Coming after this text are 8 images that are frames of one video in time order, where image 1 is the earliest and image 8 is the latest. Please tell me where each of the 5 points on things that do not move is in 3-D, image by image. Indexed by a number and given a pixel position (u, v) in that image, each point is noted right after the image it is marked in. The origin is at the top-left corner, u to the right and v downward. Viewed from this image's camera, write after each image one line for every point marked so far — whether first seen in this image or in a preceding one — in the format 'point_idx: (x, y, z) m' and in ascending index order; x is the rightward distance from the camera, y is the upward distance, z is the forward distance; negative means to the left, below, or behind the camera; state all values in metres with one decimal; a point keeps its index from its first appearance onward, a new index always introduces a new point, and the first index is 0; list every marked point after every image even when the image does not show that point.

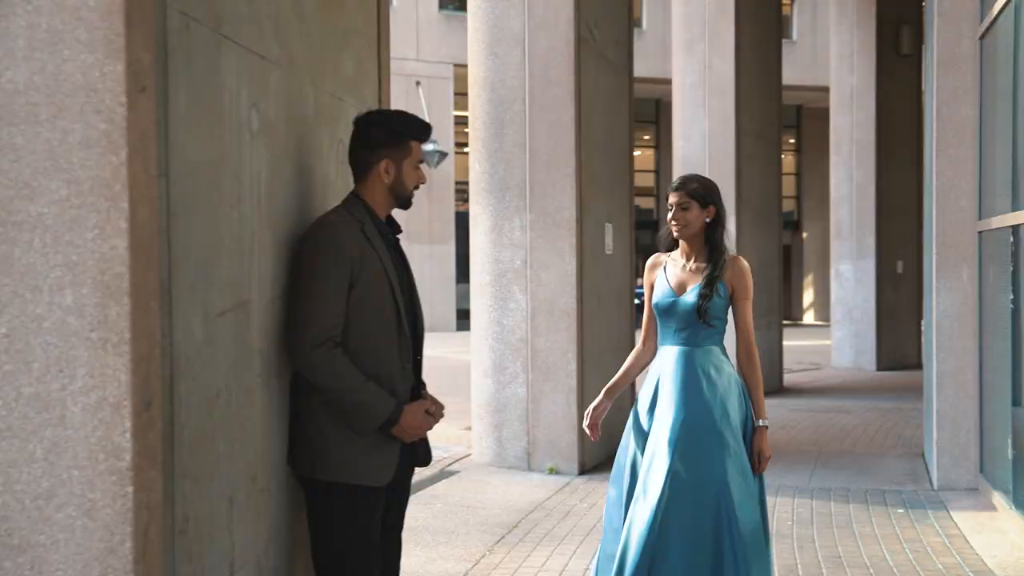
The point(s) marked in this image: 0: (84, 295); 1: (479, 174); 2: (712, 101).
0: (-0.8, 0.0, +2.1) m
1: (-0.3, +0.9, +8.4) m
2: (+2.6, +2.4, +13.6) m
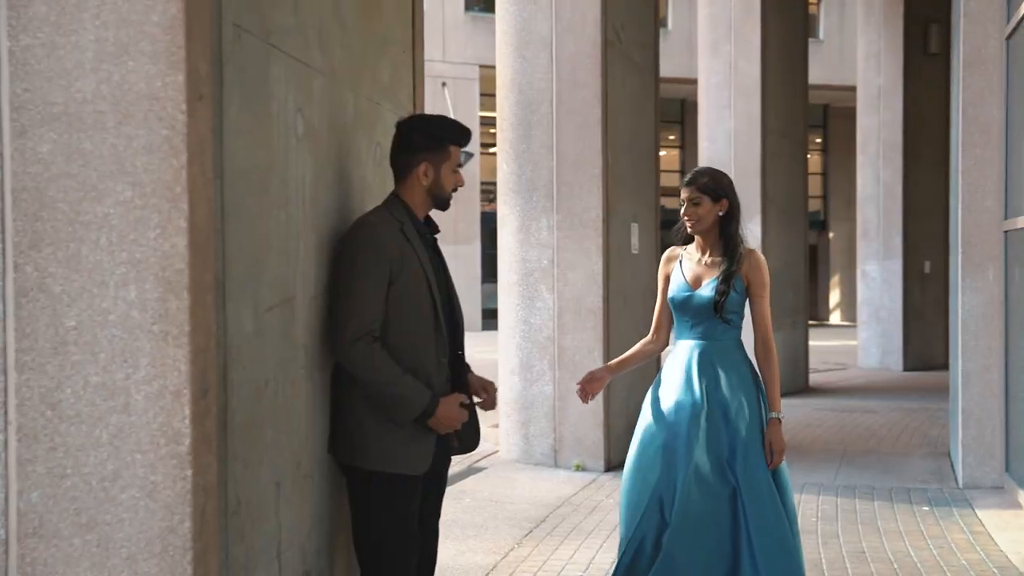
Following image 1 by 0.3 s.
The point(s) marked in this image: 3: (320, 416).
0: (-0.8, 0.0, +2.3) m
1: (0.0, +0.9, +8.5) m
2: (+2.9, +2.4, +13.7) m
3: (-0.6, -0.4, +3.2) m
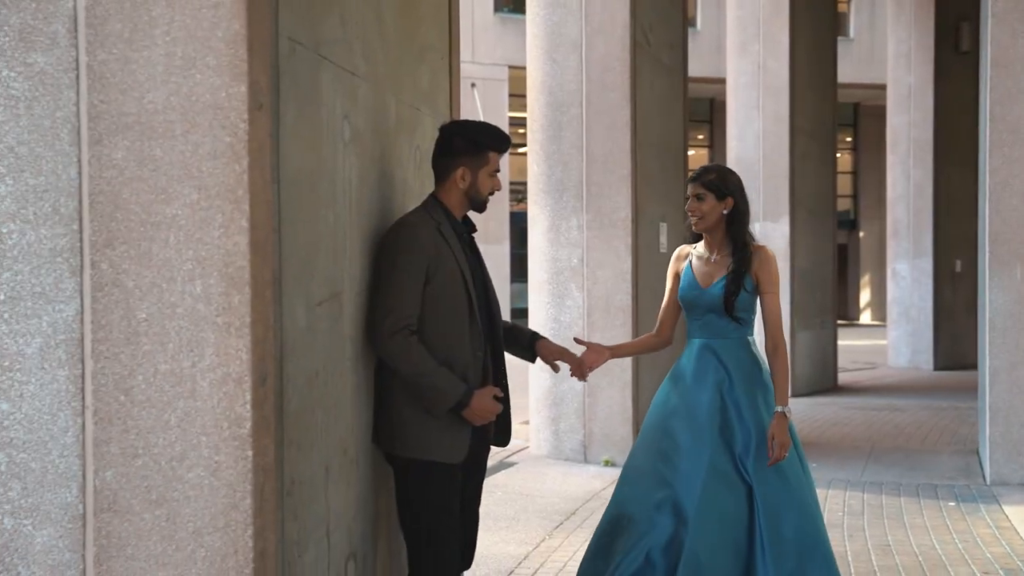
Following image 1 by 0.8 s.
0: (-0.7, 0.0, +2.5) m
1: (+0.2, +0.9, +8.7) m
2: (+3.3, +2.4, +13.8) m
3: (-0.5, -0.4, +3.4) m
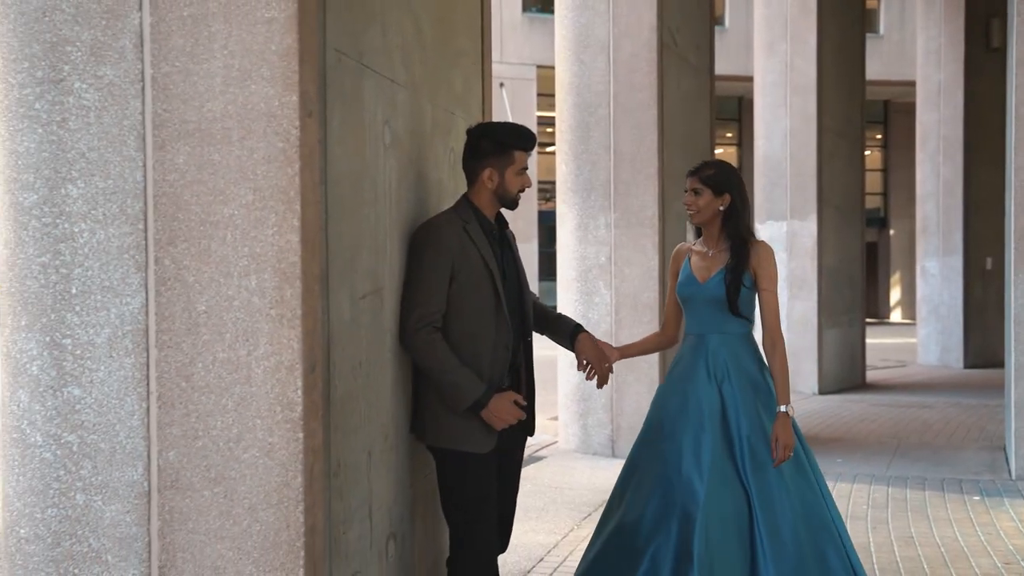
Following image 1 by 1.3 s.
0: (-0.6, 0.0, +2.7) m
1: (+0.4, +0.9, +8.9) m
2: (+3.6, +2.4, +13.9) m
3: (-0.4, -0.4, +3.6) m
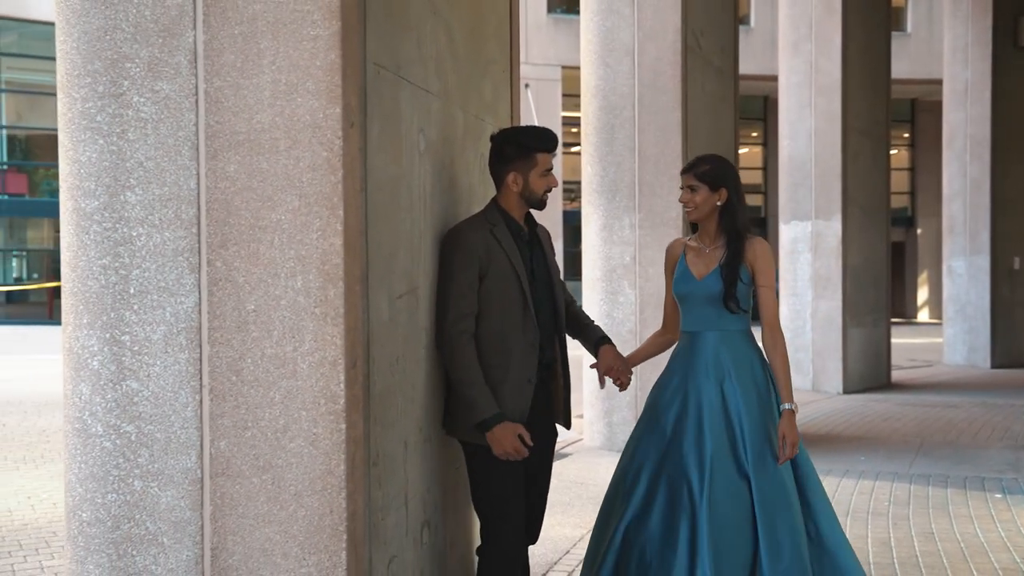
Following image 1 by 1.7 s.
0: (-0.5, 0.0, +2.8) m
1: (+0.7, +0.9, +9.0) m
2: (+4.0, +2.4, +14.0) m
3: (-0.3, -0.4, +3.8) m
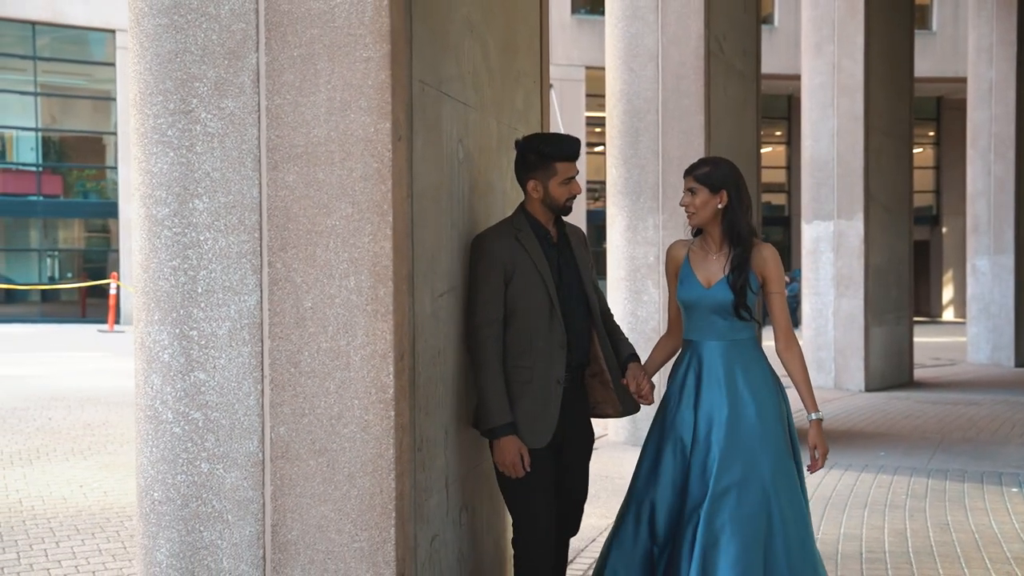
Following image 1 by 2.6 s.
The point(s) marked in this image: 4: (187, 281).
0: (-0.4, 0.0, +3.1) m
1: (+0.9, +0.9, +9.3) m
2: (+4.3, +2.5, +14.1) m
3: (-0.2, -0.4, +4.0) m
4: (-1.0, 0.0, +3.1) m
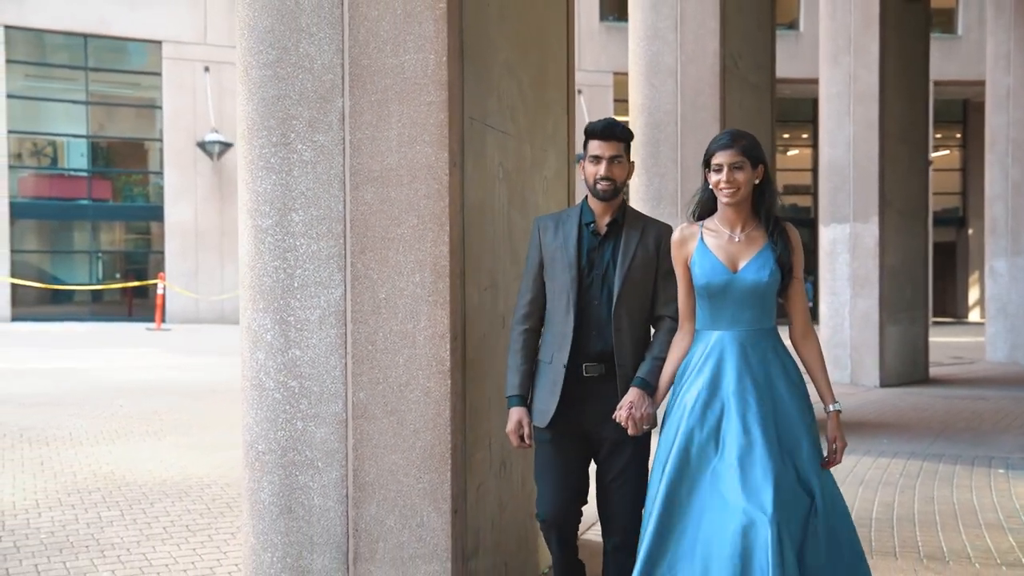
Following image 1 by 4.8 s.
0: (-0.3, 0.0, +3.9) m
1: (+1.2, +1.0, +10.0) m
2: (+4.7, +2.5, +14.8) m
3: (0.0, -0.4, +4.8) m
4: (-0.8, 0.0, +4.0) m
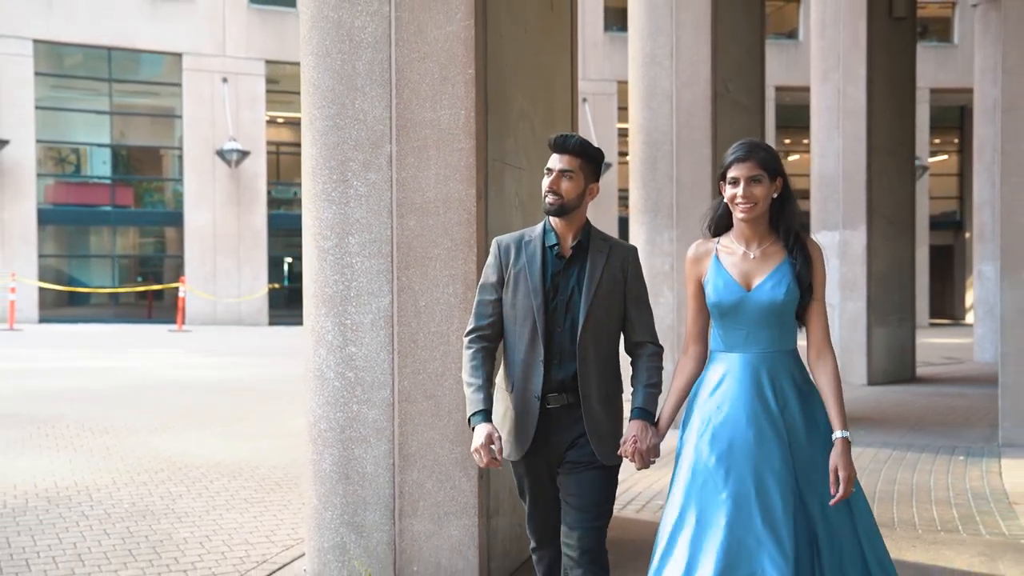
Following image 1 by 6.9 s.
0: (-0.3, 0.0, +4.9) m
1: (+1.3, +0.9, +11.0) m
2: (+4.9, +2.4, +15.8) m
3: (+0.1, -0.4, +5.8) m
4: (-0.8, 0.0, +4.9) m
